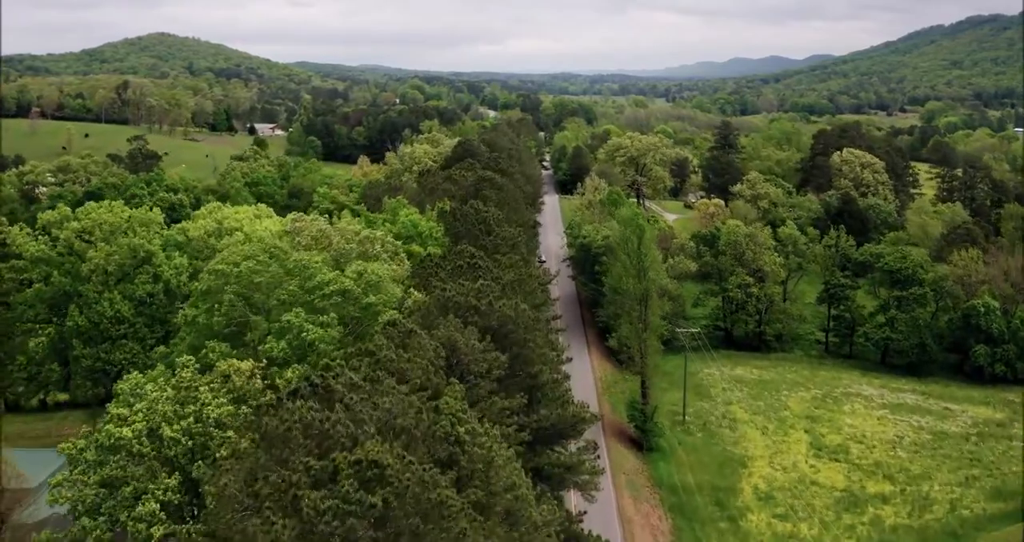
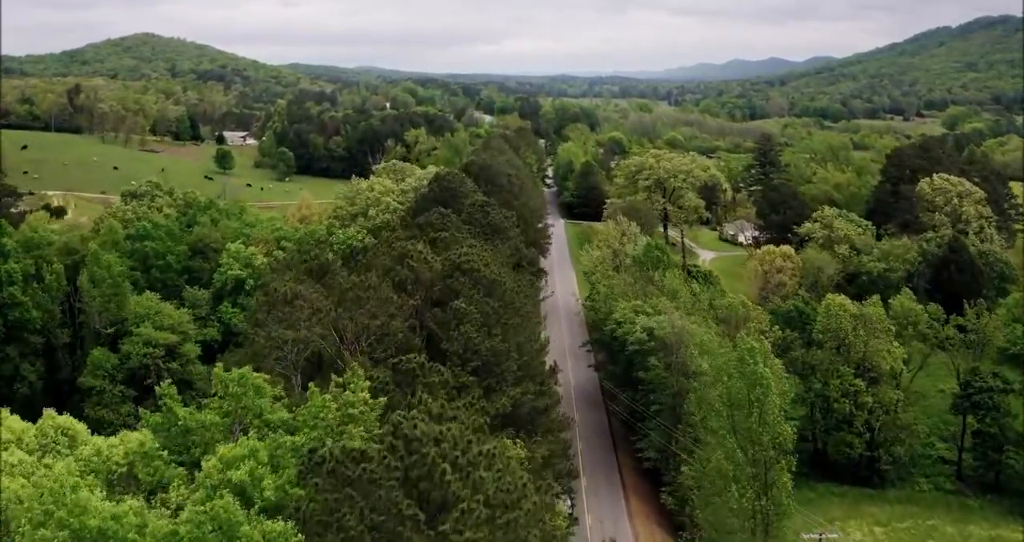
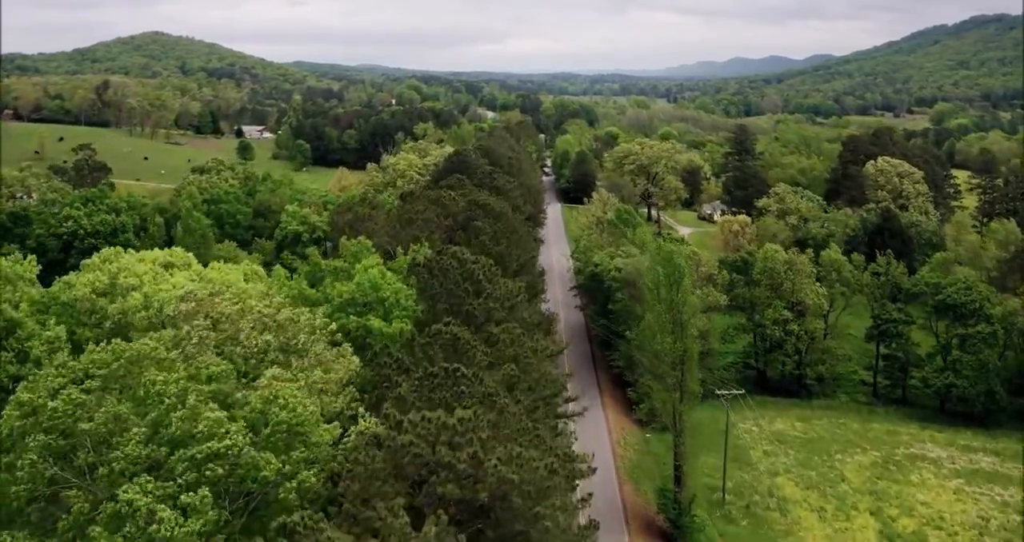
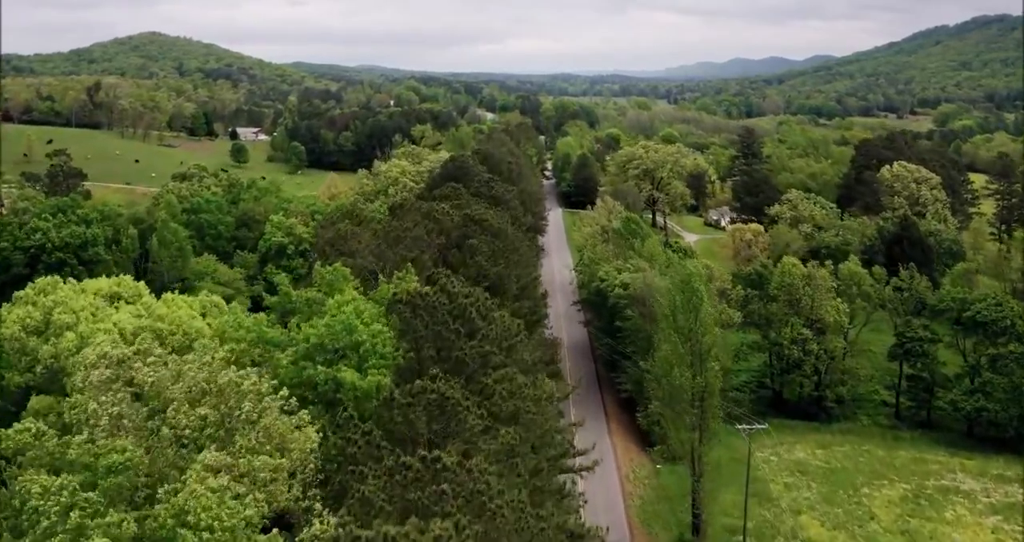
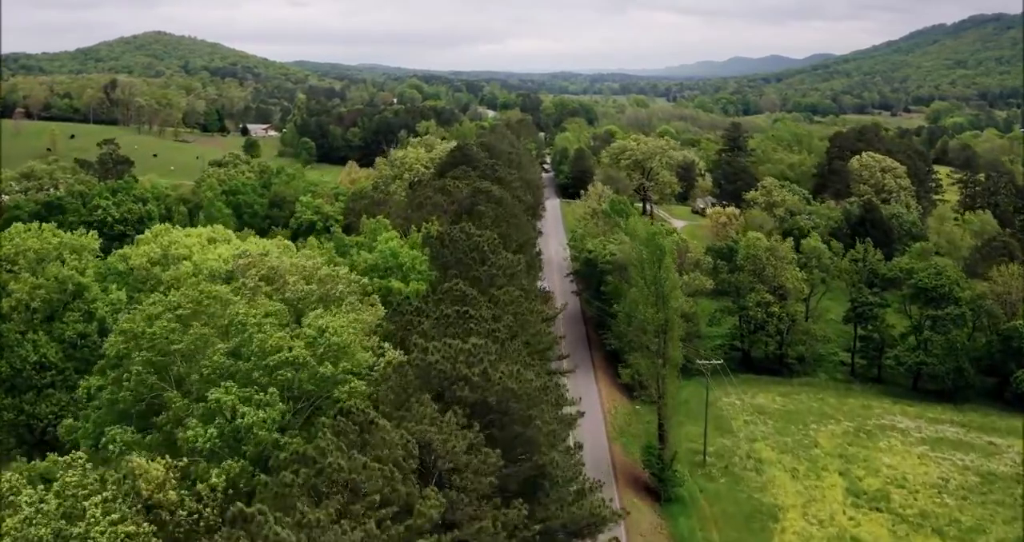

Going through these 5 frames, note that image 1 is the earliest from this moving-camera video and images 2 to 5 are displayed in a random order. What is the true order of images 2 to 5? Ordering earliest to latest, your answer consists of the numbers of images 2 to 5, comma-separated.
5, 3, 4, 2
